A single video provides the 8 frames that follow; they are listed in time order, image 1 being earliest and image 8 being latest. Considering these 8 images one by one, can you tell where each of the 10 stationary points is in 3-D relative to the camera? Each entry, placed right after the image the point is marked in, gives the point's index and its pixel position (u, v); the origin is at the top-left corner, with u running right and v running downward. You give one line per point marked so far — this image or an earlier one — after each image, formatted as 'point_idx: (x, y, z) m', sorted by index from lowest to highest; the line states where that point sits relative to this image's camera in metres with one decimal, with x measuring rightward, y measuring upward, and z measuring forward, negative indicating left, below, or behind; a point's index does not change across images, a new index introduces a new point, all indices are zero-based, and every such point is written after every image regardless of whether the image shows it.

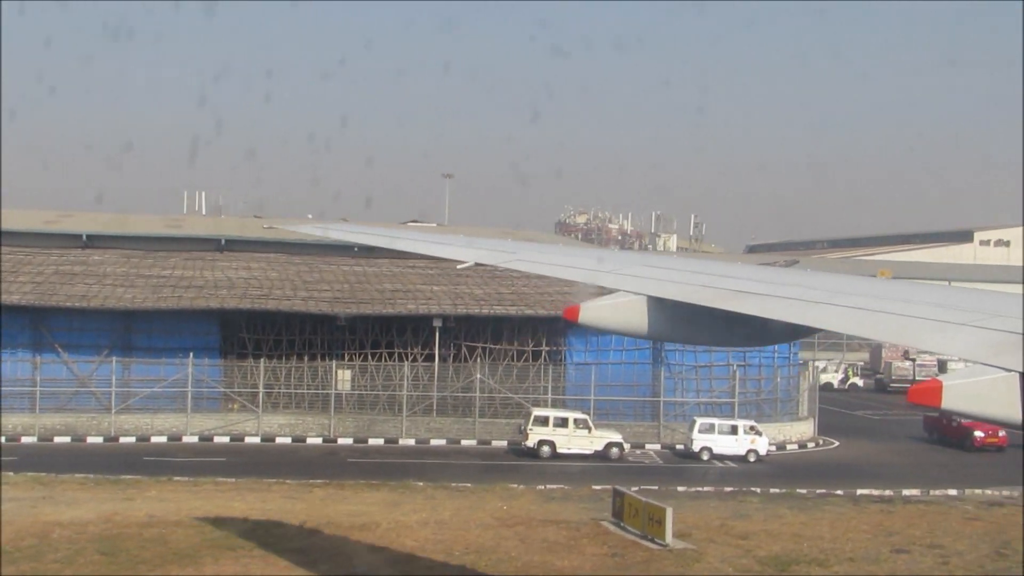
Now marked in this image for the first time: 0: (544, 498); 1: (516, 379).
0: (+0.3, -1.9, +12.0) m
1: (0.0, -1.1, +15.9) m
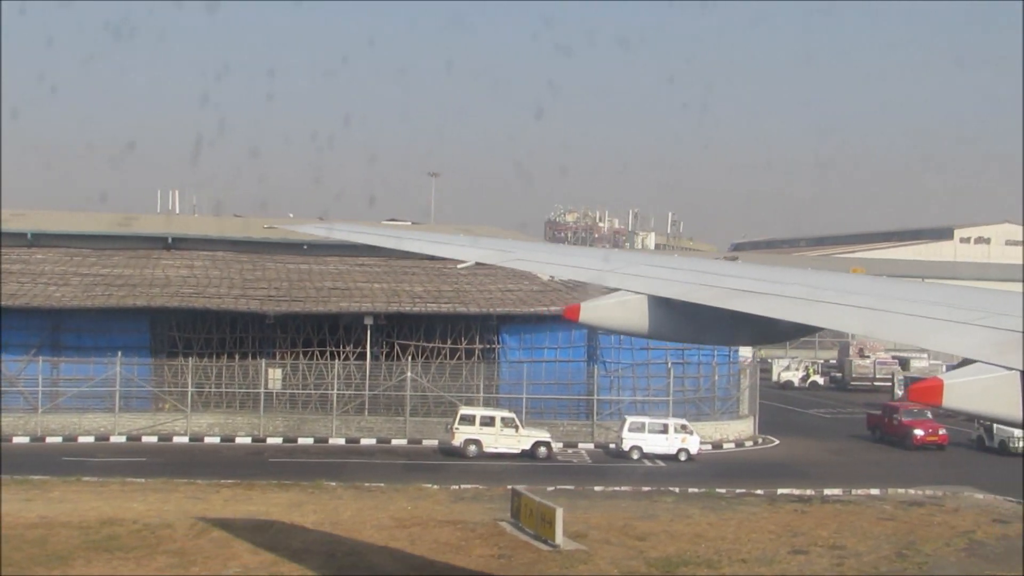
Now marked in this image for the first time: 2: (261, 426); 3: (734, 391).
0: (-0.5, -1.9, +11.8) m
1: (-0.8, -1.1, +15.7) m
2: (-2.9, -1.6, +15.2) m
3: (+2.8, -1.3, +16.5) m
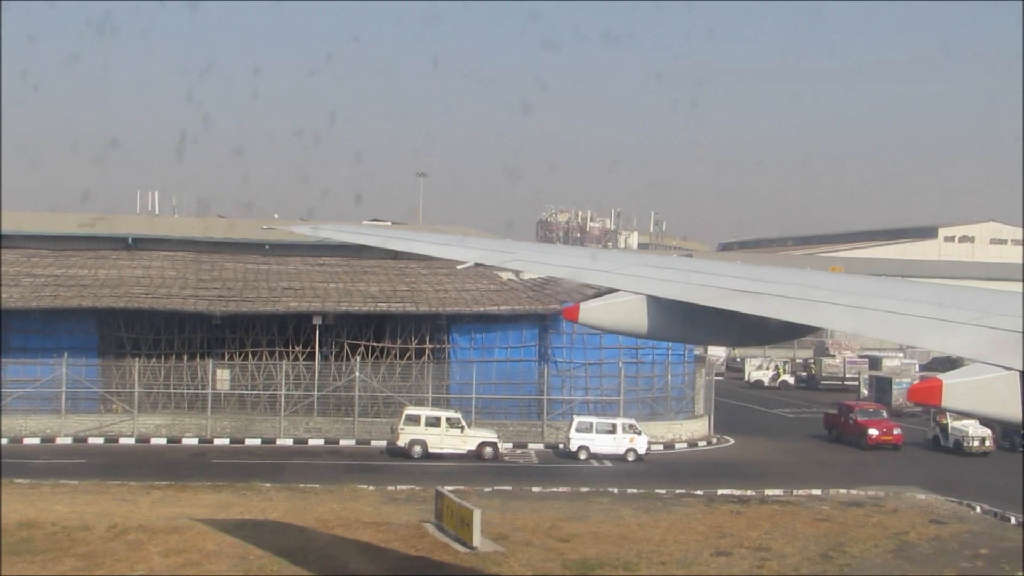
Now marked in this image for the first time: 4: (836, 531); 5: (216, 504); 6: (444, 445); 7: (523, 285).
0: (-1.1, -1.9, +11.6) m
1: (-1.4, -1.1, +15.6) m
2: (-3.5, -1.6, +15.1) m
3: (+2.2, -1.3, +16.4) m
4: (+2.7, -2.0, +10.7) m
5: (-2.6, -1.9, +11.3) m
6: (-0.8, -1.7, +14.2) m
7: (+0.1, 0.0, +18.1) m
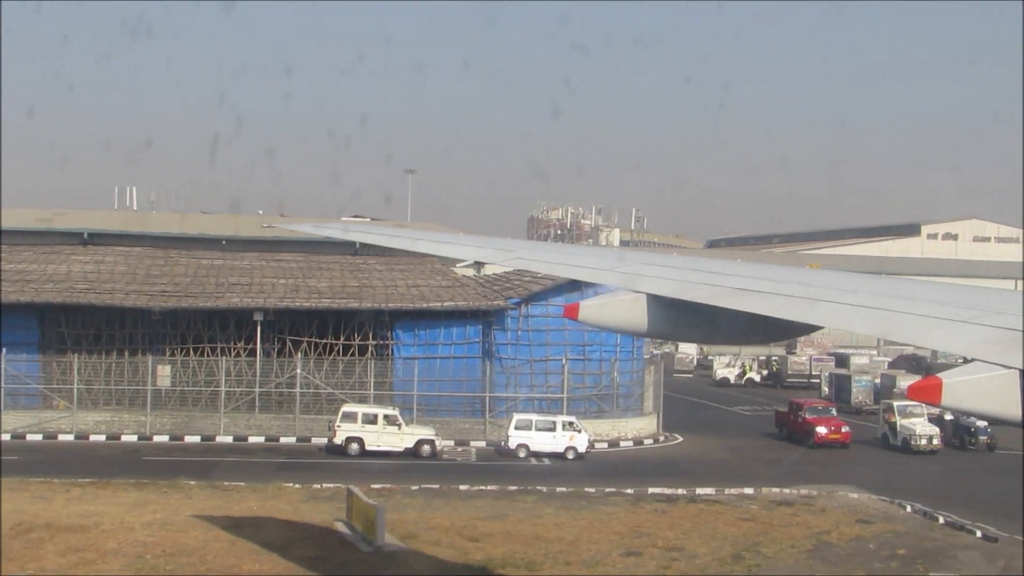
0: (-1.8, -1.9, +11.5) m
1: (-2.0, -1.0, +15.4) m
2: (-4.2, -1.6, +14.9) m
3: (+1.6, -1.3, +16.2) m
4: (+2.0, -2.0, +10.6) m
5: (-3.3, -1.8, +11.2) m
6: (-1.4, -1.7, +14.1) m
7: (-0.5, +0.1, +17.9) m
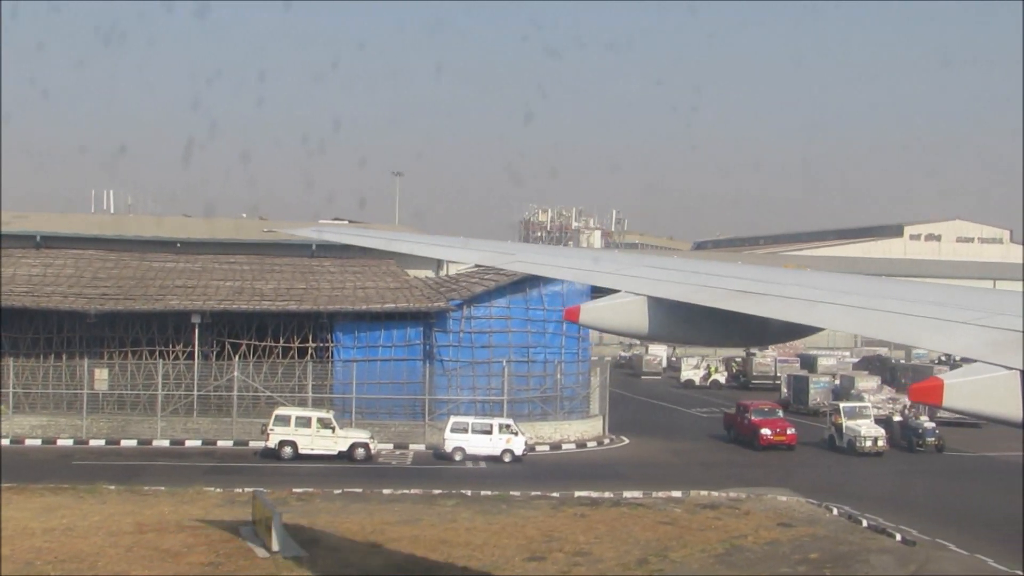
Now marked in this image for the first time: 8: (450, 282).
0: (-2.5, -1.9, +11.3) m
1: (-2.7, -1.1, +15.3) m
2: (-4.9, -1.6, +14.8) m
3: (+0.9, -1.3, +16.1) m
4: (+1.3, -2.0, +10.4) m
5: (-4.0, -1.9, +11.0) m
6: (-2.1, -1.7, +13.9) m
7: (-1.2, +0.1, +17.7) m
8: (-0.9, +0.1, +17.9) m
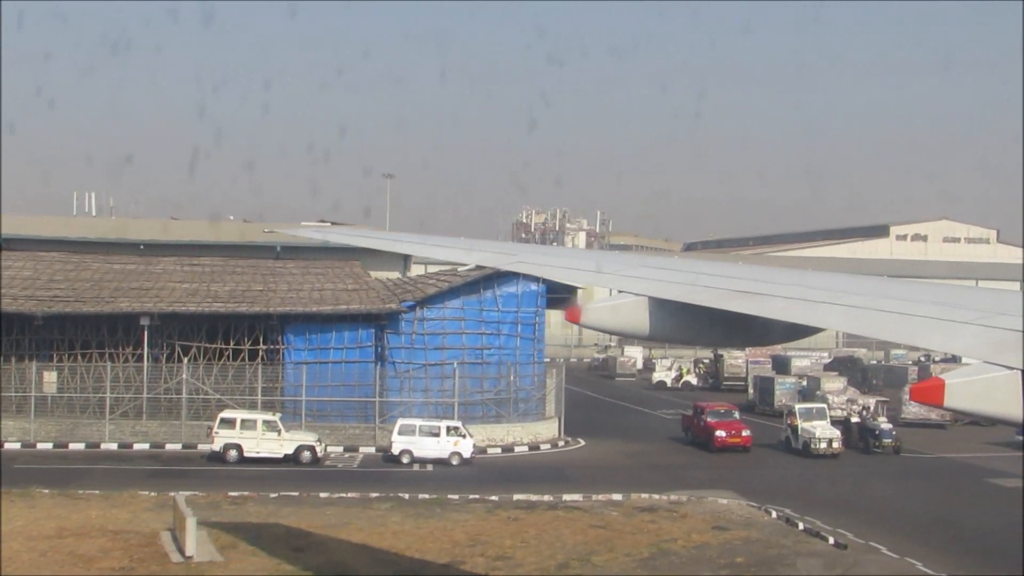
0: (-3.1, -1.9, +11.2) m
1: (-3.3, -1.1, +15.1) m
2: (-5.4, -1.6, +14.7) m
3: (+0.3, -1.3, +15.9) m
4: (+0.7, -2.0, +10.3) m
5: (-4.5, -1.9, +10.9) m
6: (-2.7, -1.7, +13.8) m
7: (-1.8, 0.0, +17.6) m
8: (-1.4, +0.1, +17.7) m
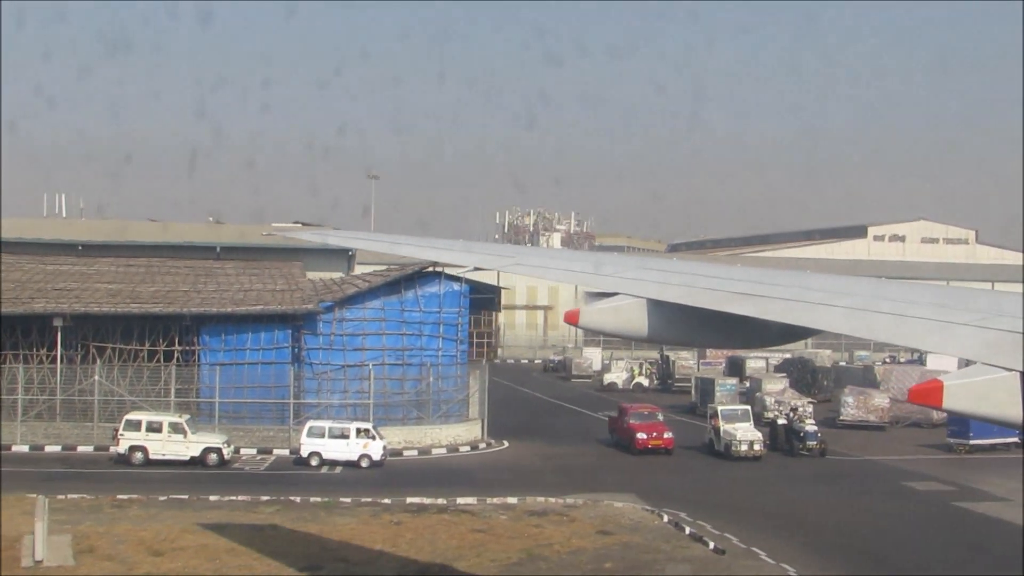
0: (-4.1, -1.9, +11.0) m
1: (-4.2, -1.1, +15.0) m
2: (-6.4, -1.6, +14.5) m
3: (-0.6, -1.3, +15.7) m
4: (-0.2, -2.0, +10.1) m
5: (-5.5, -1.9, +10.7) m
6: (-3.6, -1.7, +13.6) m
7: (-2.7, 0.0, +17.4) m
8: (-2.3, +0.1, +17.5) m
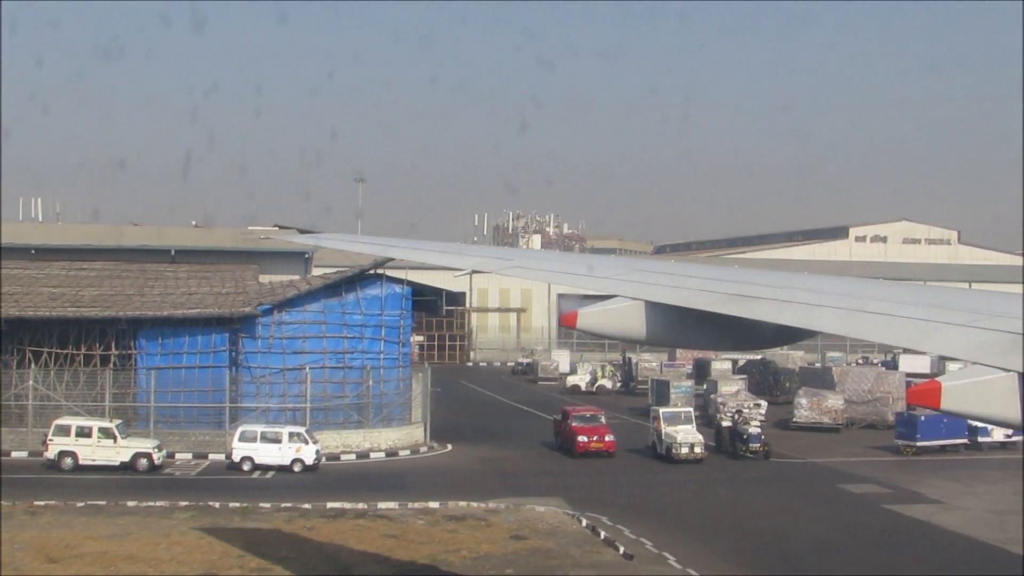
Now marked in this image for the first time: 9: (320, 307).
0: (-4.8, -1.9, +10.9) m
1: (-4.9, -1.1, +14.8) m
2: (-7.1, -1.7, +14.4) m
3: (-1.3, -1.3, +15.6) m
4: (-0.9, -2.0, +9.9) m
5: (-6.2, -1.9, +10.6) m
6: (-4.3, -1.8, +13.5) m
7: (-3.4, 0.0, +17.3) m
8: (-3.0, 0.0, +17.4) m
9: (-2.3, -0.2, +15.2) m
